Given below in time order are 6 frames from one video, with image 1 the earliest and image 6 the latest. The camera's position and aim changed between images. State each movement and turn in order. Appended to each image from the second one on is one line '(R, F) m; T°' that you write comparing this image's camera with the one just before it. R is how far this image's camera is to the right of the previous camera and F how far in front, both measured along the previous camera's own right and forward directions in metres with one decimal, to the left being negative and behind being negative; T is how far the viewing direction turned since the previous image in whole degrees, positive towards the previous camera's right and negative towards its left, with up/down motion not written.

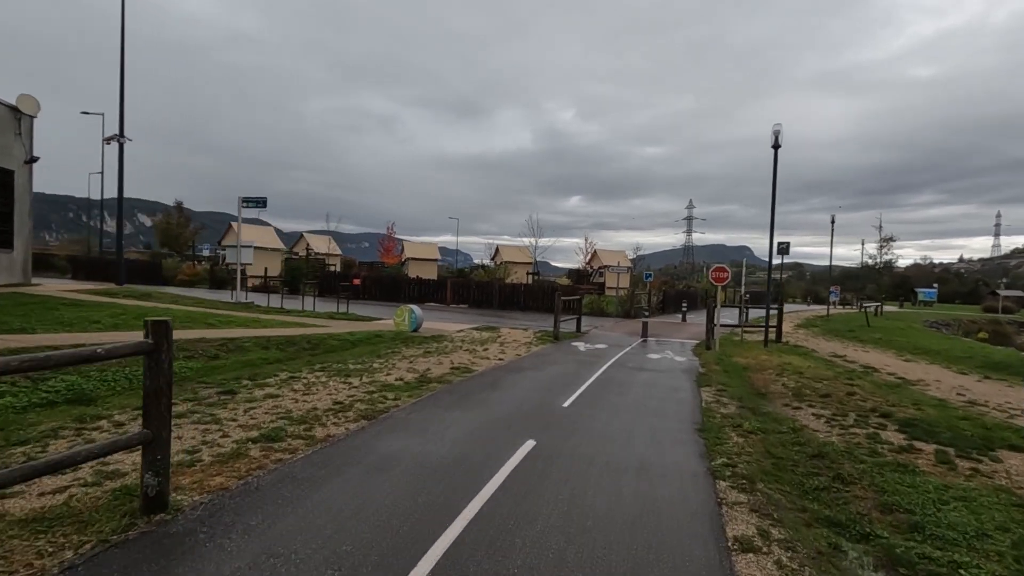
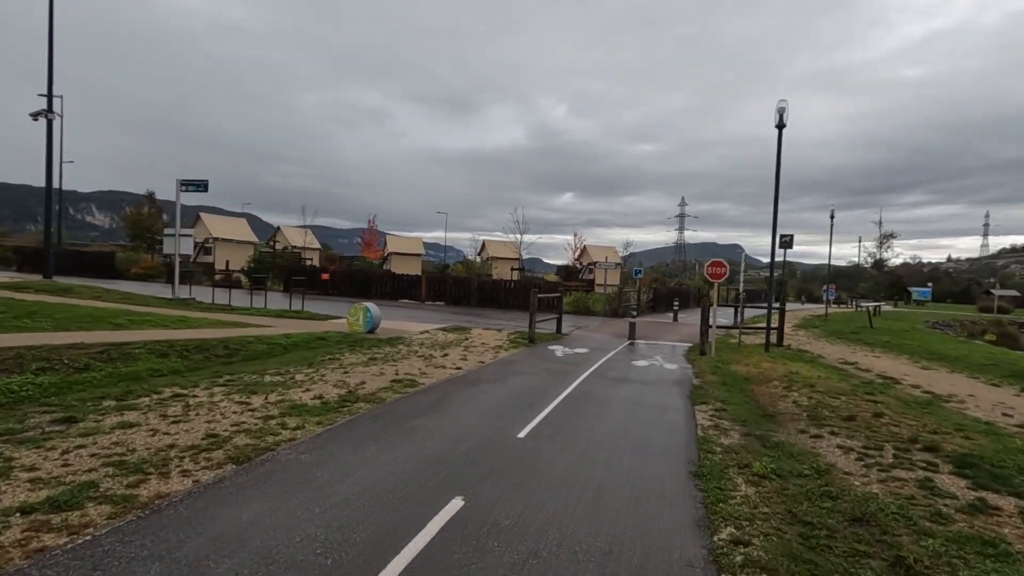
(+0.6, +1.9) m; +1°
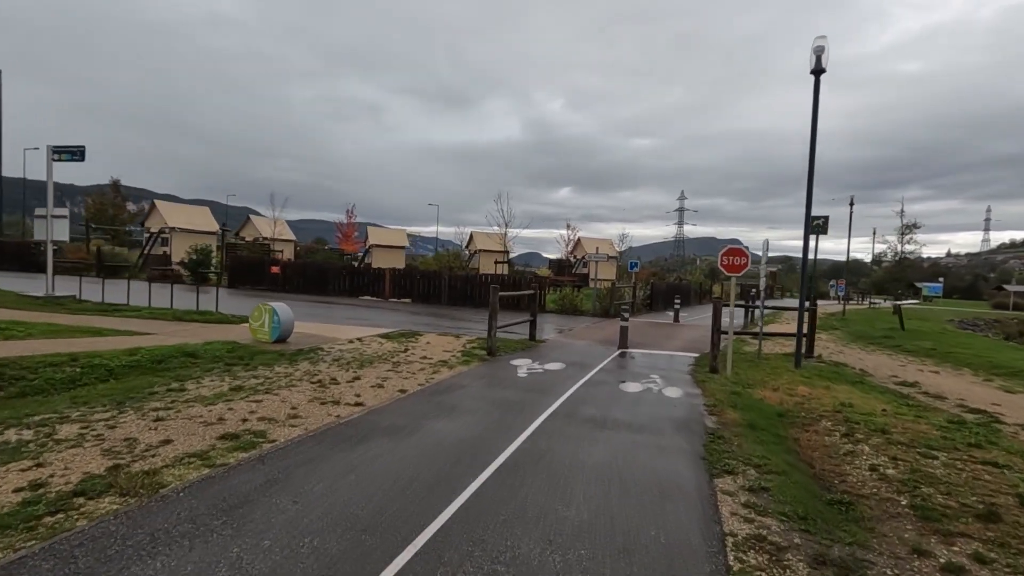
(+1.0, +3.4) m; 0°
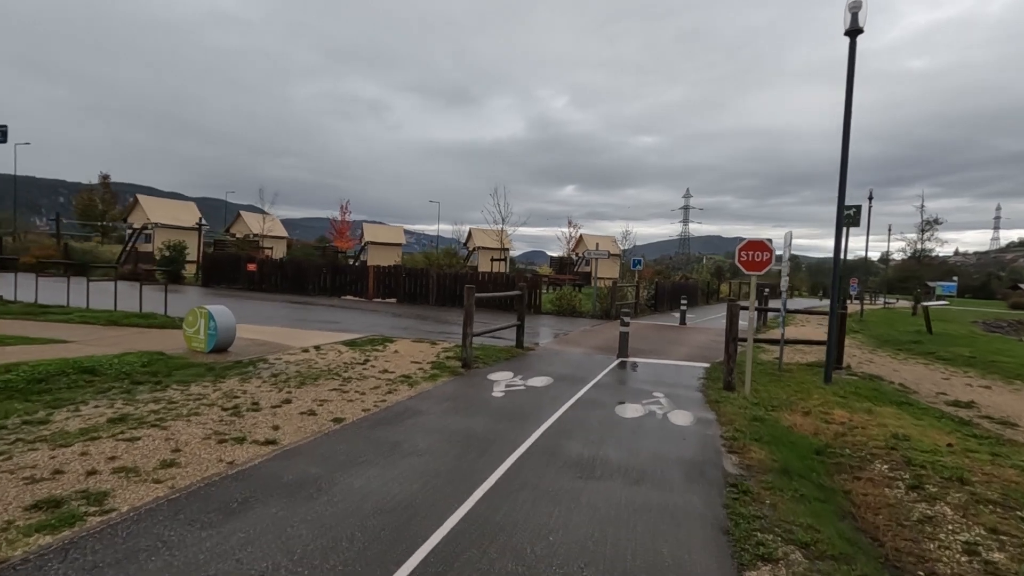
(+0.5, +1.7) m; 0°
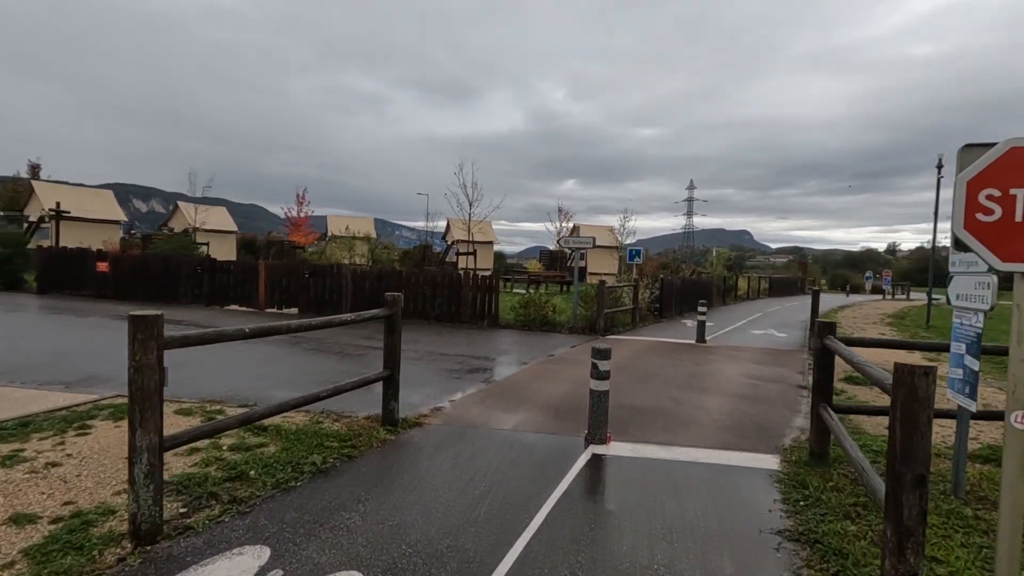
(+1.6, +6.2) m; 0°
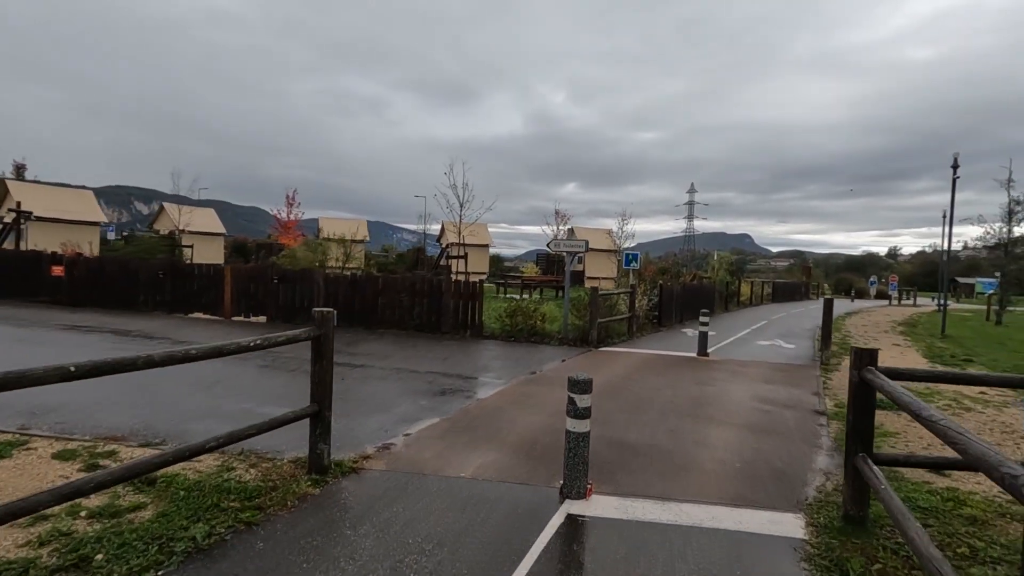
(+0.4, +1.2) m; 0°
